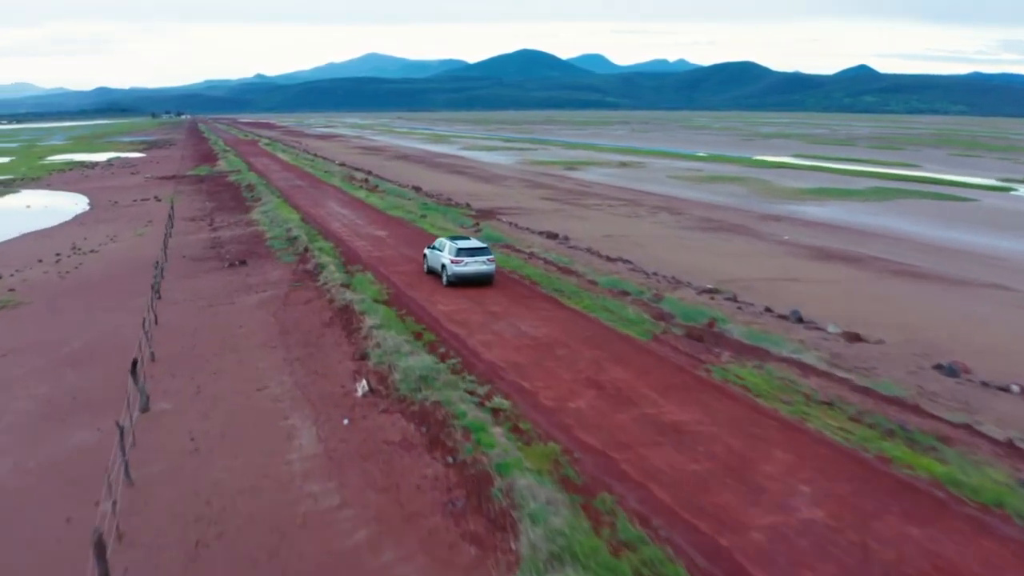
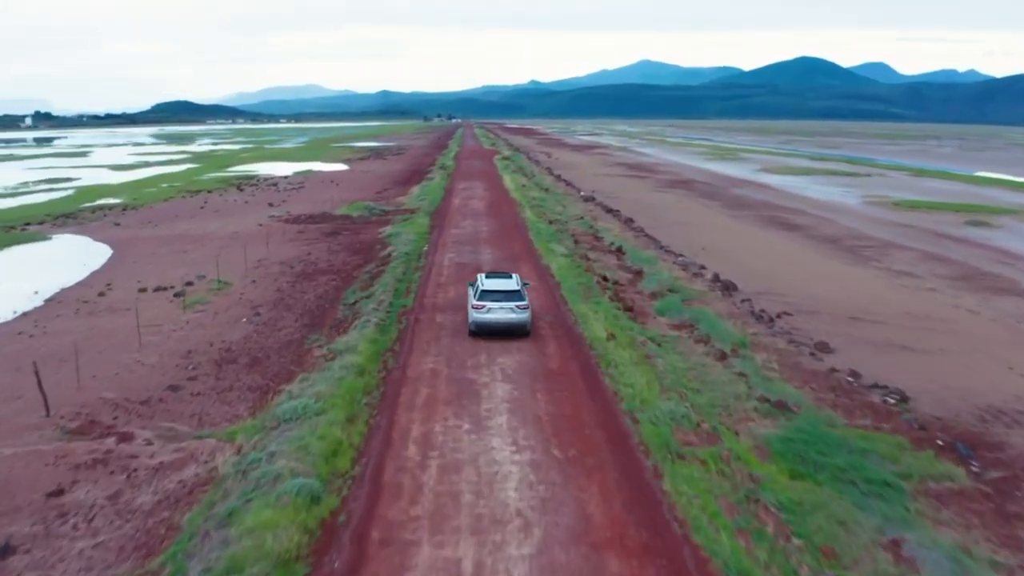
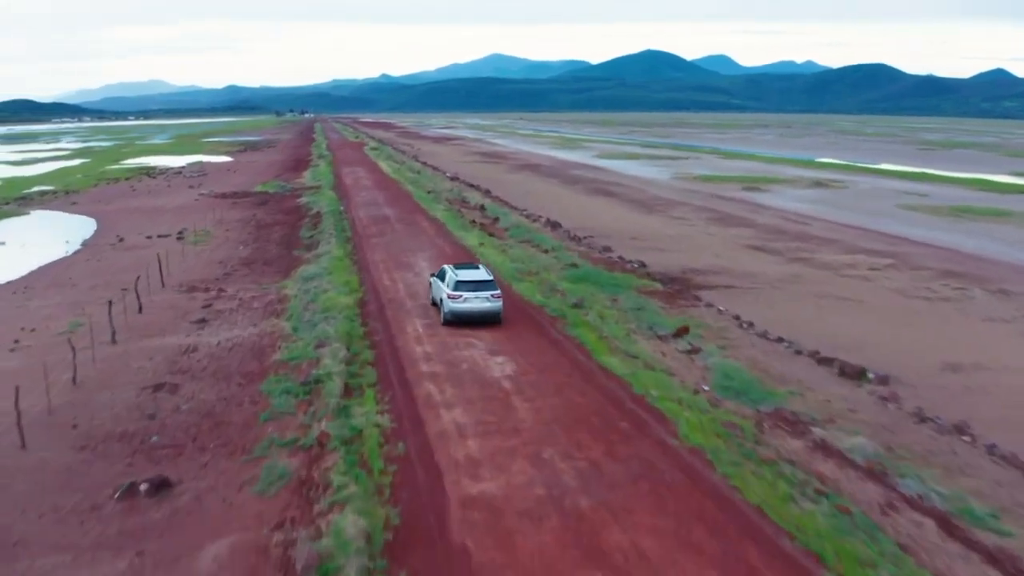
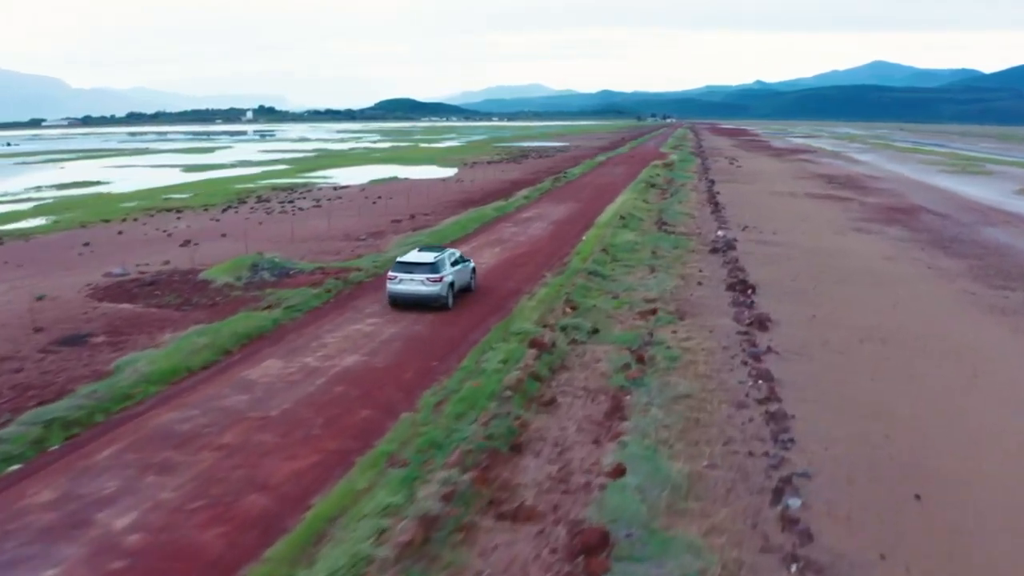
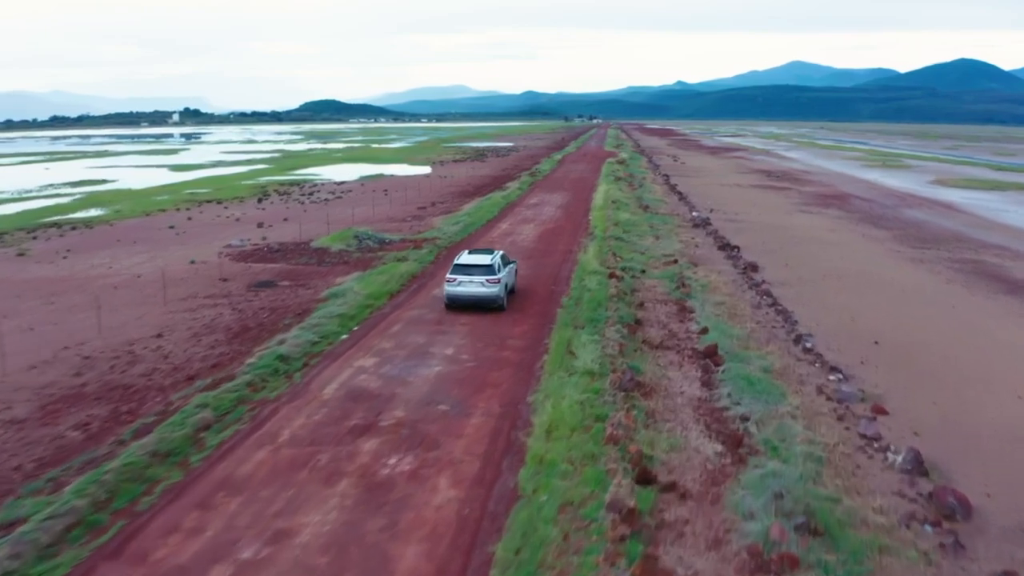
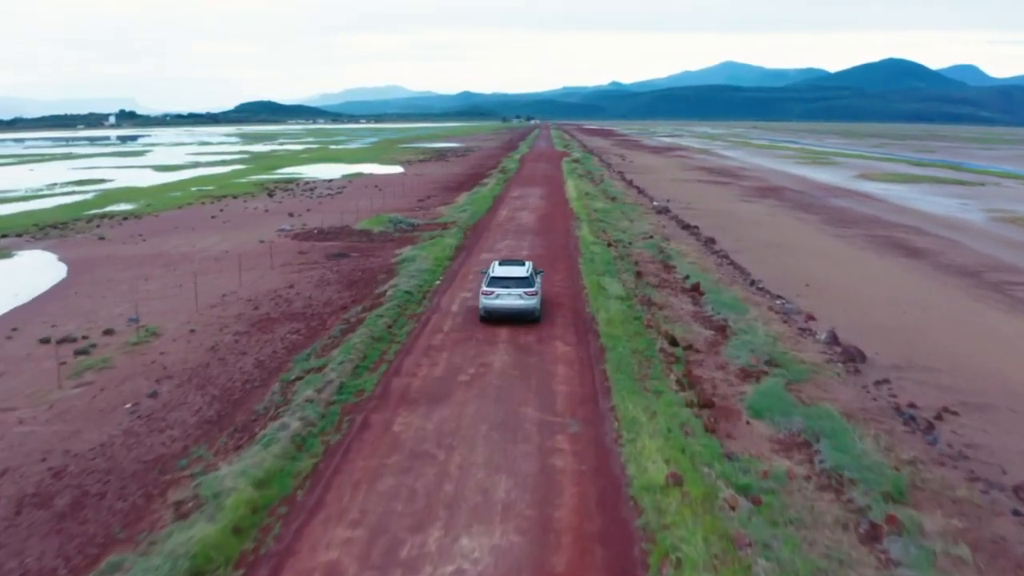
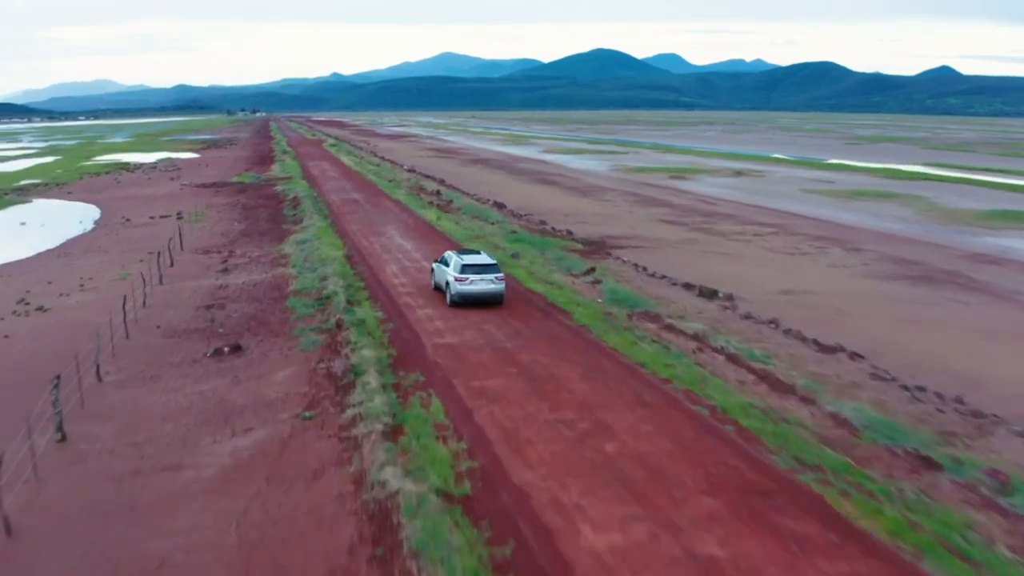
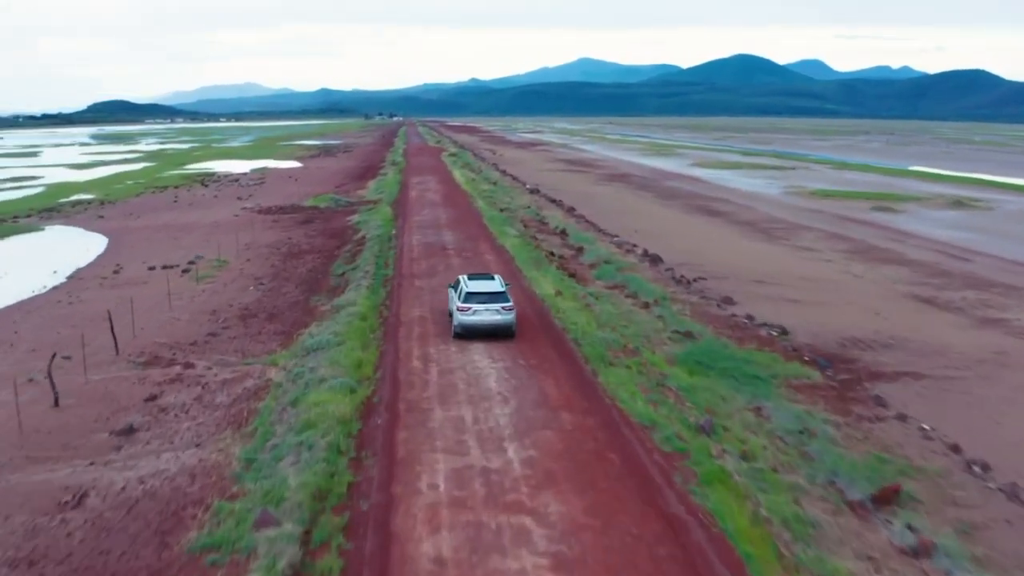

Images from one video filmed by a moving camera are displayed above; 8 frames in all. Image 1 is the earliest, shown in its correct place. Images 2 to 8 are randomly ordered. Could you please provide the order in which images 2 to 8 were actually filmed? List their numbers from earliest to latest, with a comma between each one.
7, 3, 8, 2, 6, 5, 4
